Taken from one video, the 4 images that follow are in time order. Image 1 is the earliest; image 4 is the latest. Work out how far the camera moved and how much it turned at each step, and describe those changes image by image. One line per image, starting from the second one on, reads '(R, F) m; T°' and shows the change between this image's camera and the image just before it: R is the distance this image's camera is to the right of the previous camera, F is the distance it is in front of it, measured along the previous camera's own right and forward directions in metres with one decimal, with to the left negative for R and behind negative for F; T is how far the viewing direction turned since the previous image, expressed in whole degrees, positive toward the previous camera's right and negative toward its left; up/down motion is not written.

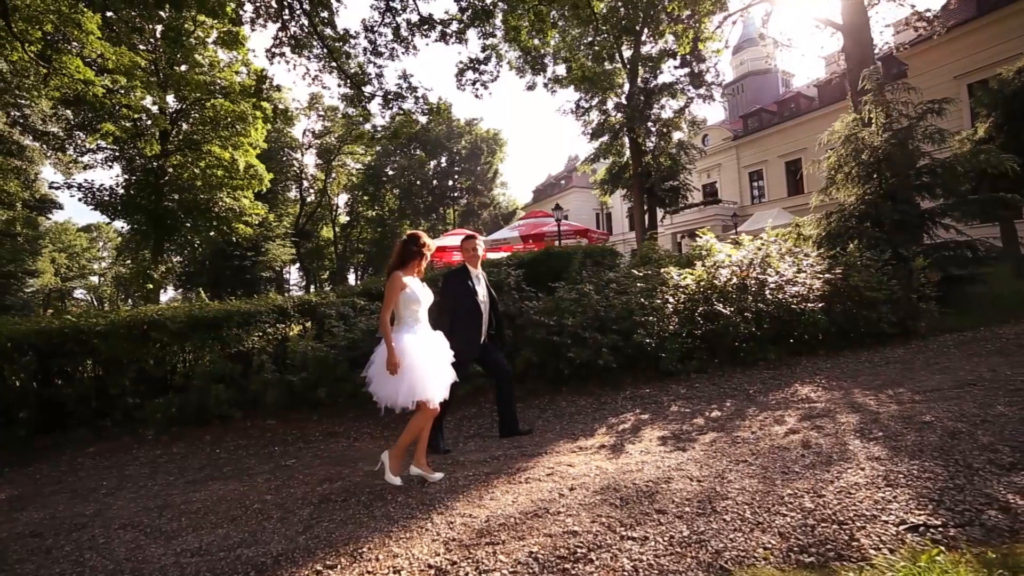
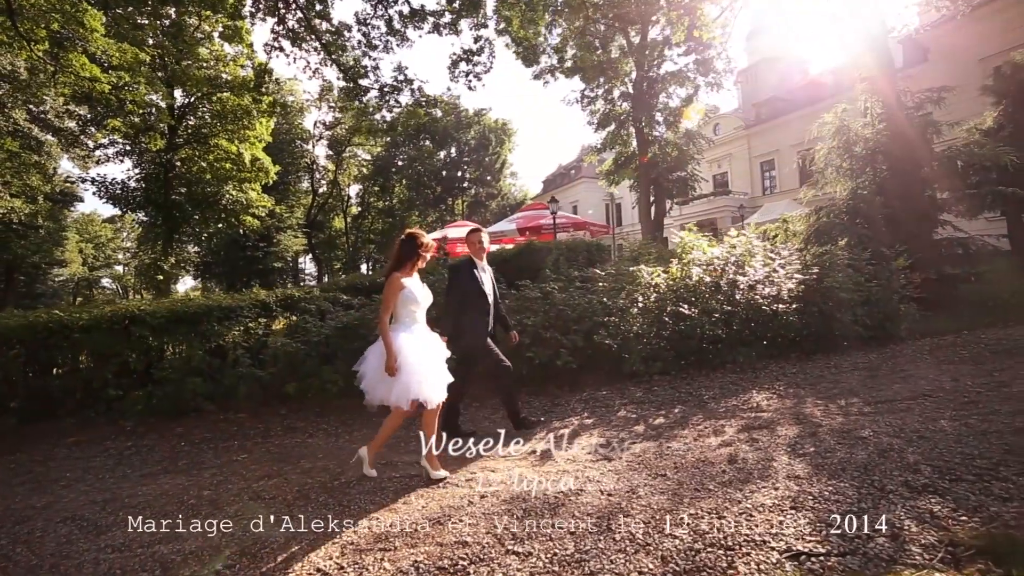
(+0.8, +0.1) m; -2°
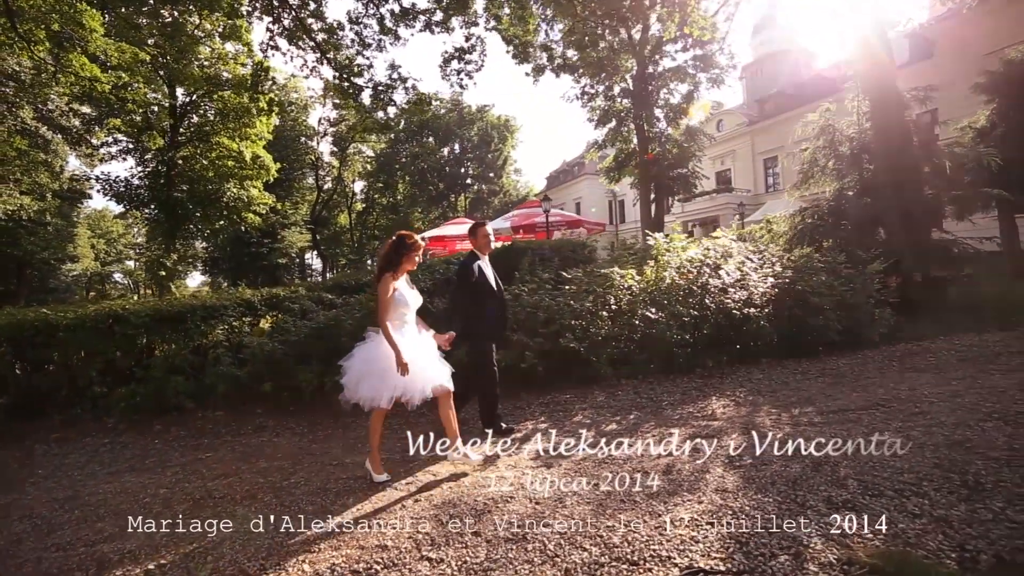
(+0.6, 0.0) m; -1°
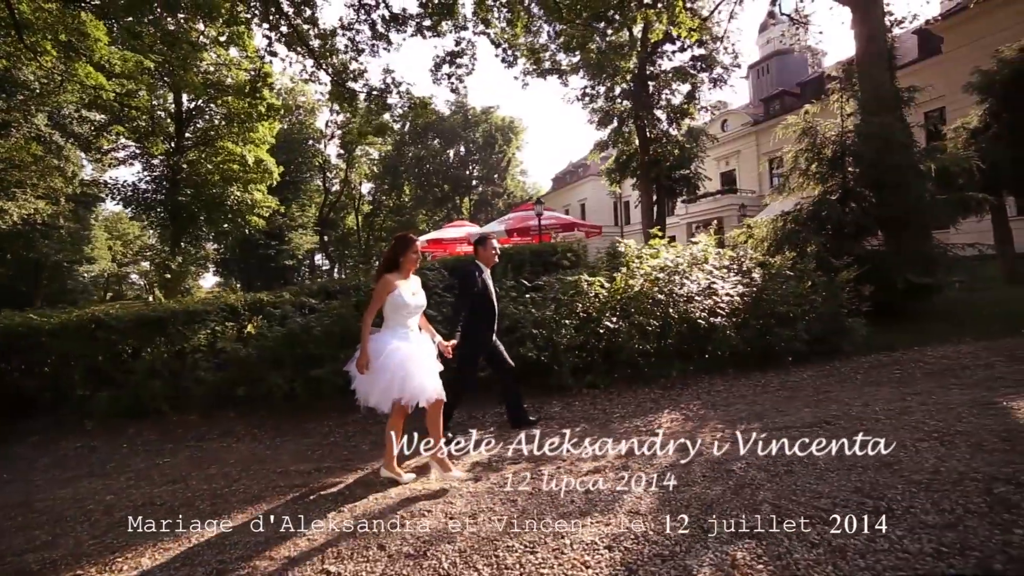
(+0.7, 0.0) m; -2°
